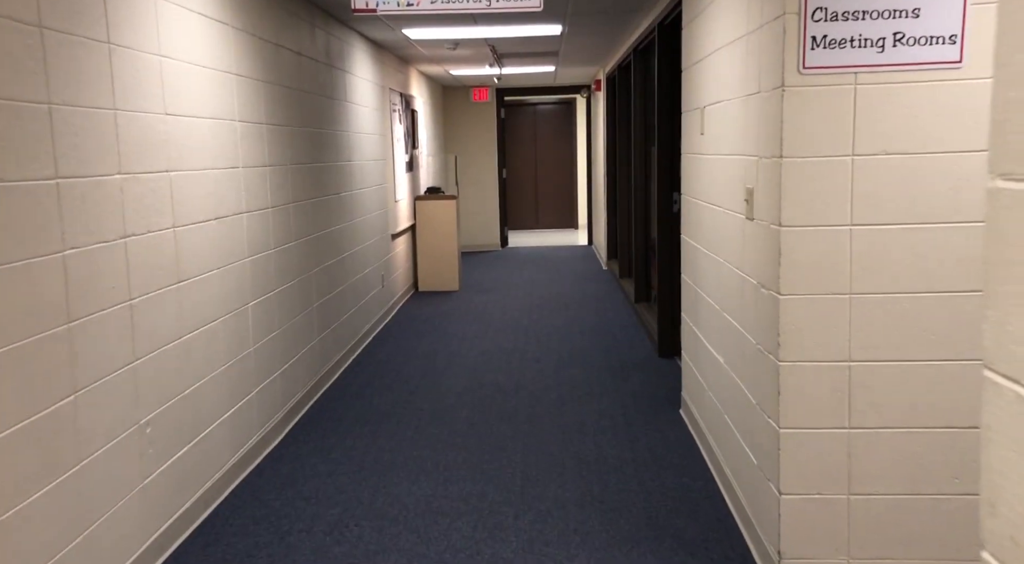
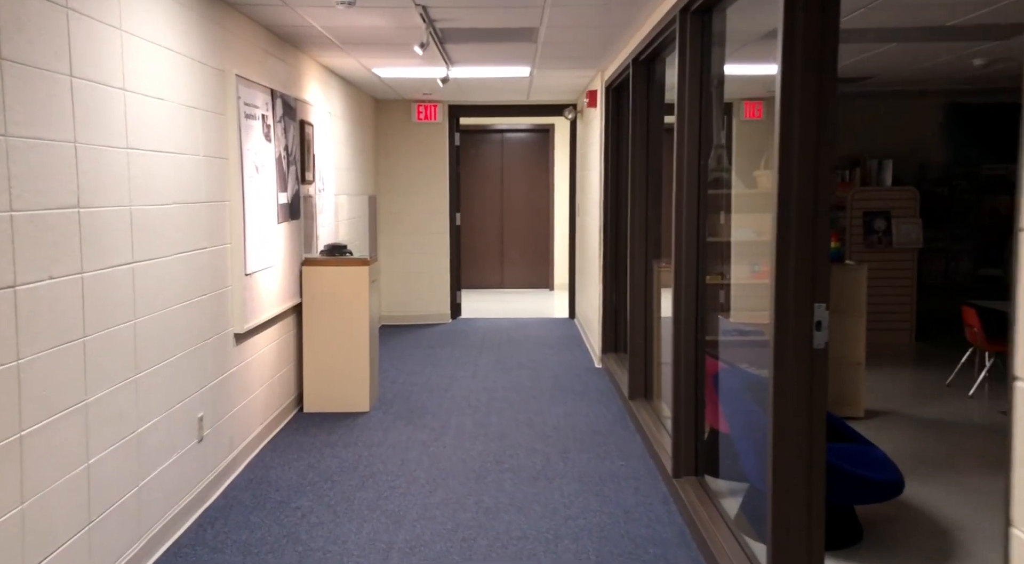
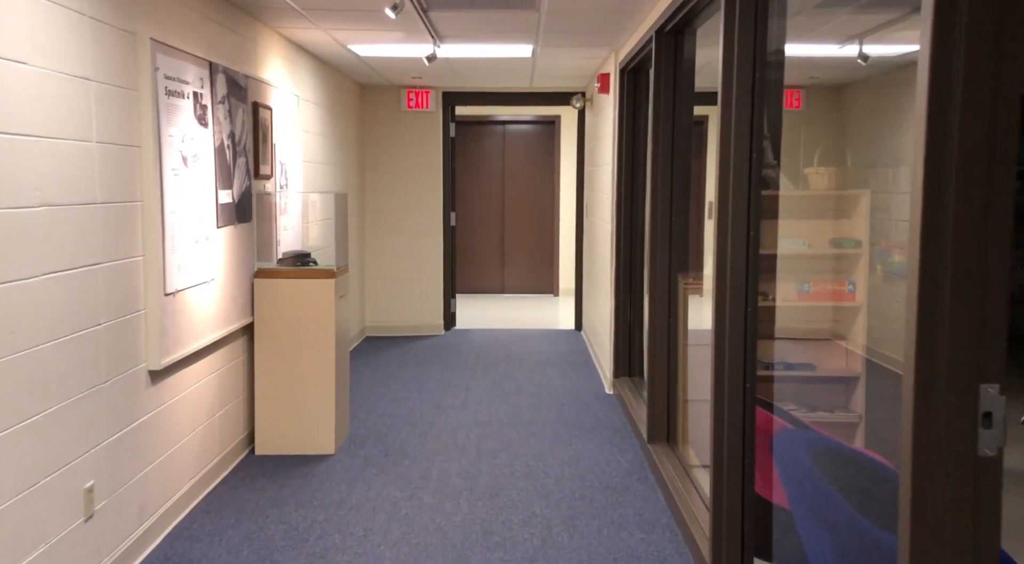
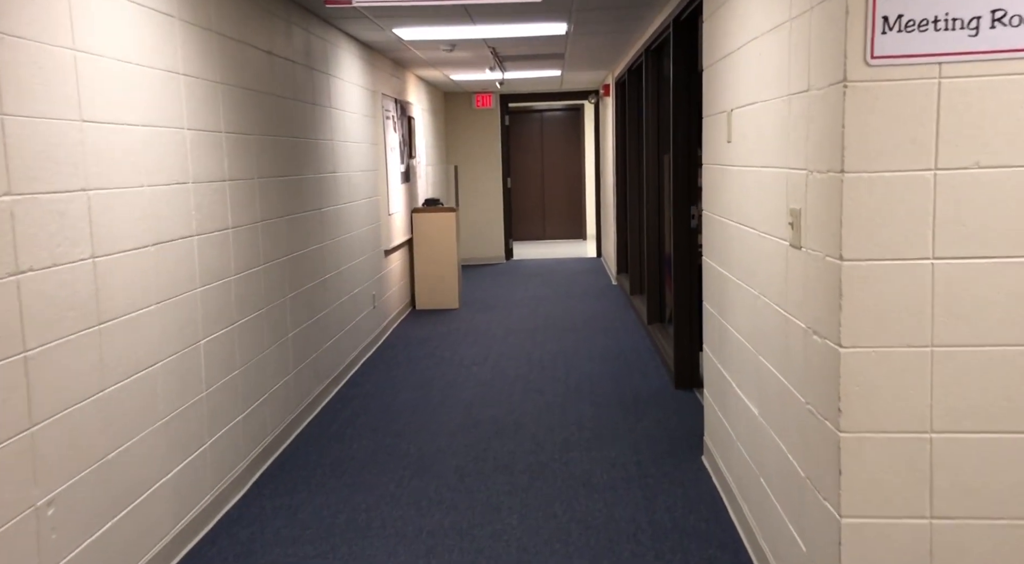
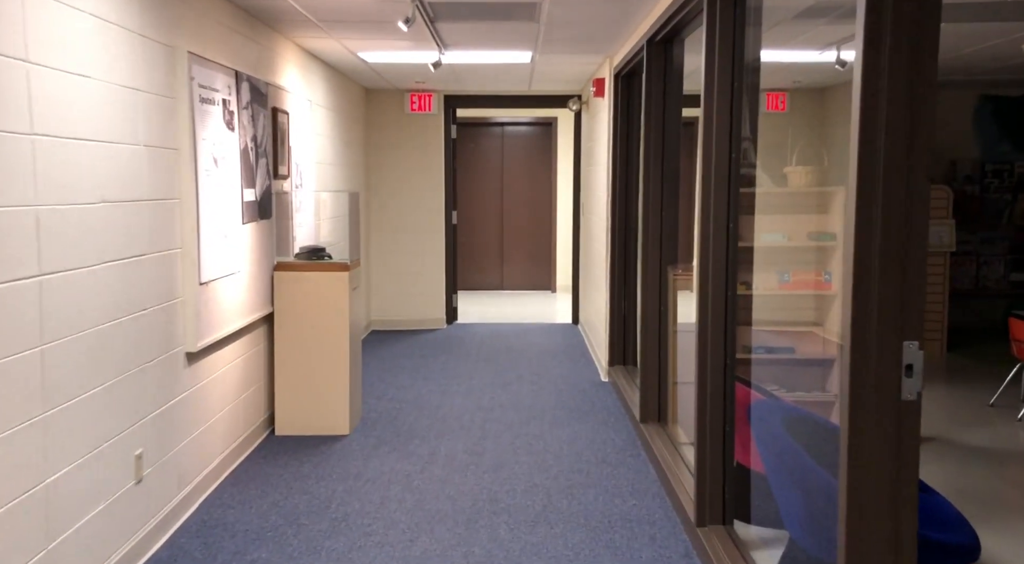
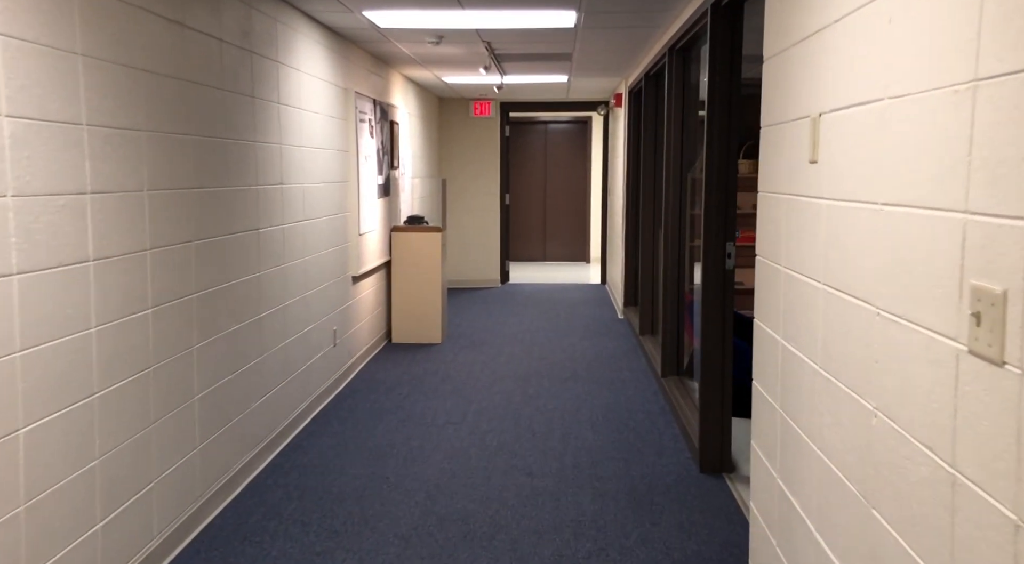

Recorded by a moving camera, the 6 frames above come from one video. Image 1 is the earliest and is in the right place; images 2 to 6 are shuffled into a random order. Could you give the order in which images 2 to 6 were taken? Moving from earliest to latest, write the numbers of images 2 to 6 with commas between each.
4, 6, 2, 5, 3
